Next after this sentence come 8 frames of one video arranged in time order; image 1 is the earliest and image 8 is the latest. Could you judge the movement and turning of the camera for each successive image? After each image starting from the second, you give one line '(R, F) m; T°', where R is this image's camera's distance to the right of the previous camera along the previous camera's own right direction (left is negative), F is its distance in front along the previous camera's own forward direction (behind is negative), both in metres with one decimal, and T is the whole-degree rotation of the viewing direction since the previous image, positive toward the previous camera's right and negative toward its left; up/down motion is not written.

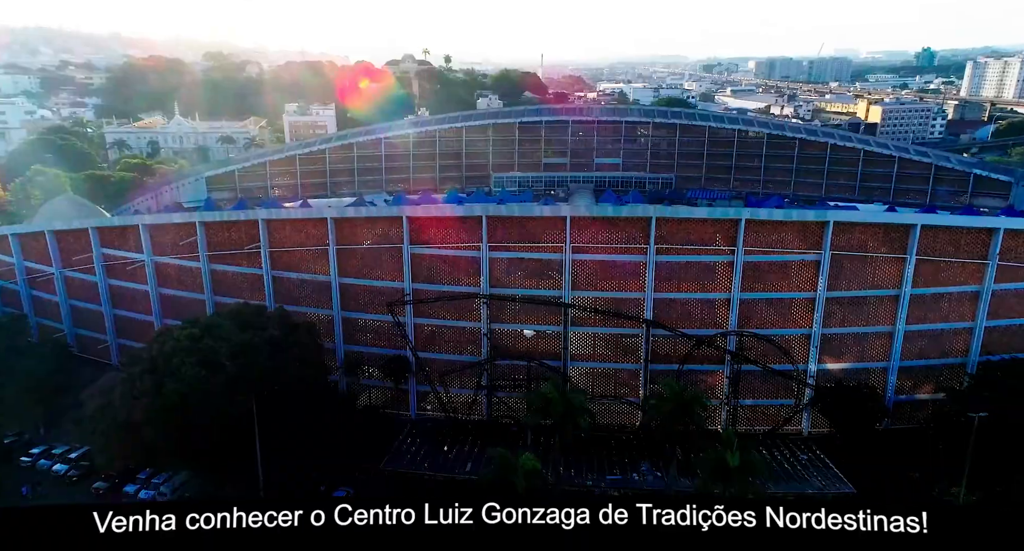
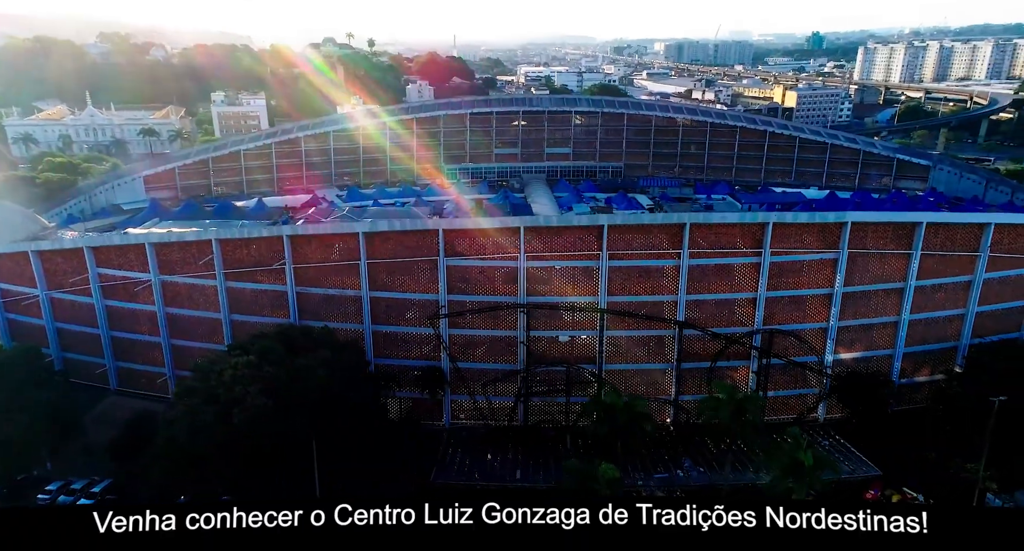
(-3.5, -0.1) m; +7°
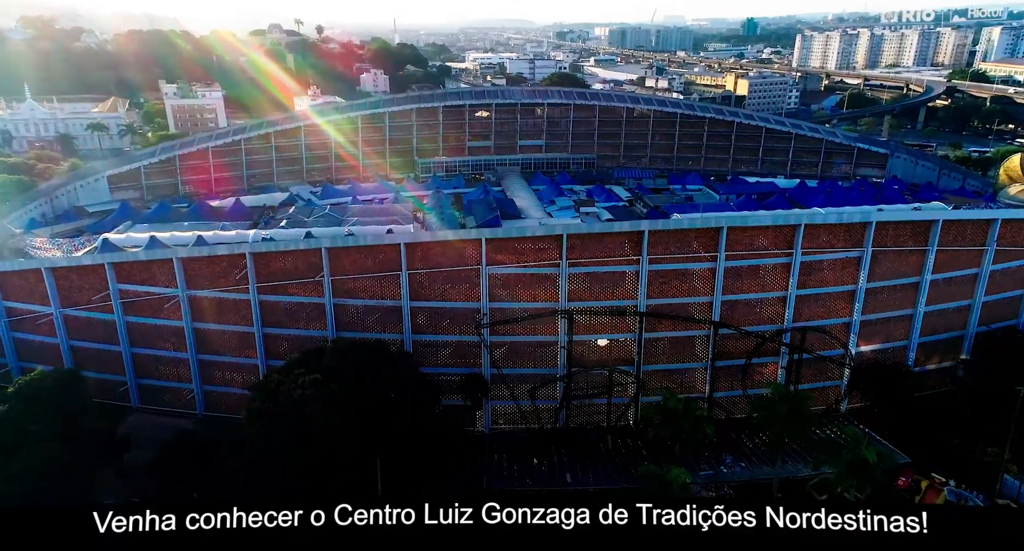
(-2.8, 0.0) m; +5°
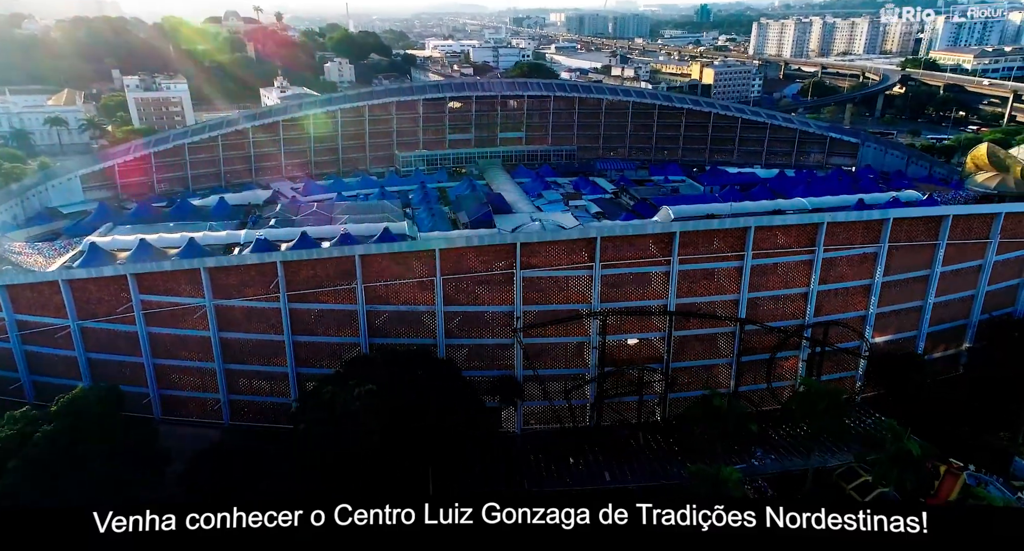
(-2.2, 0.0) m; +4°
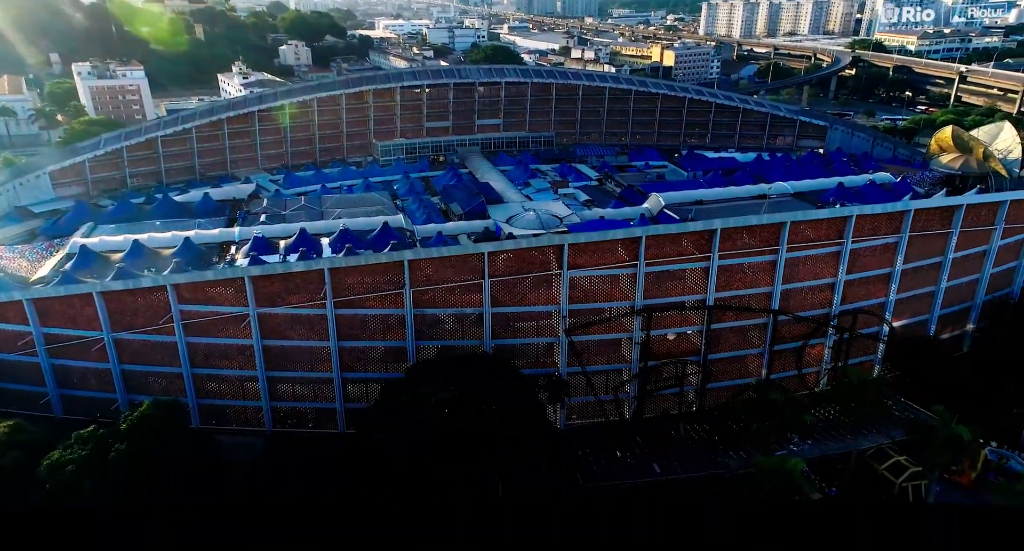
(-2.8, 0.0) m; +4°
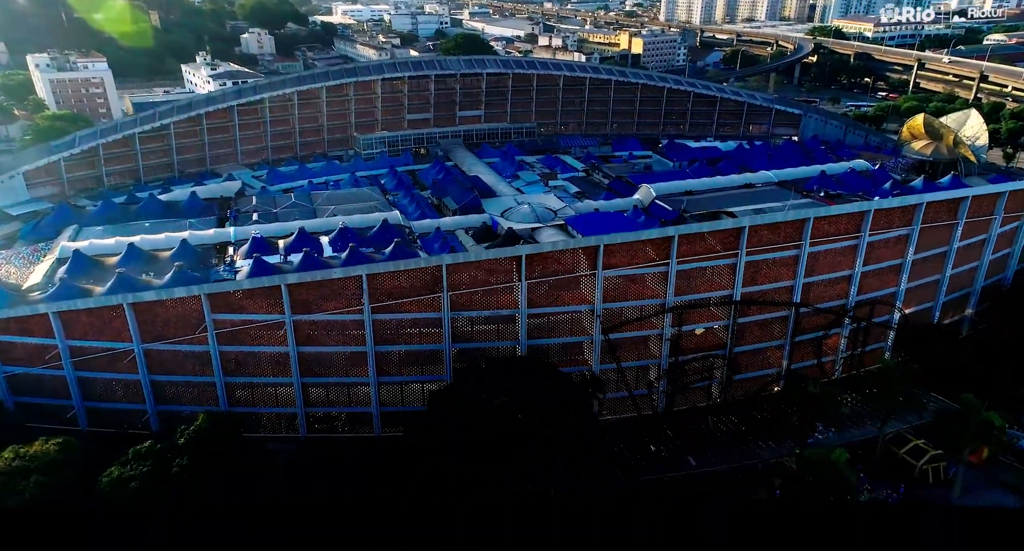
(-2.2, 0.0) m; +3°
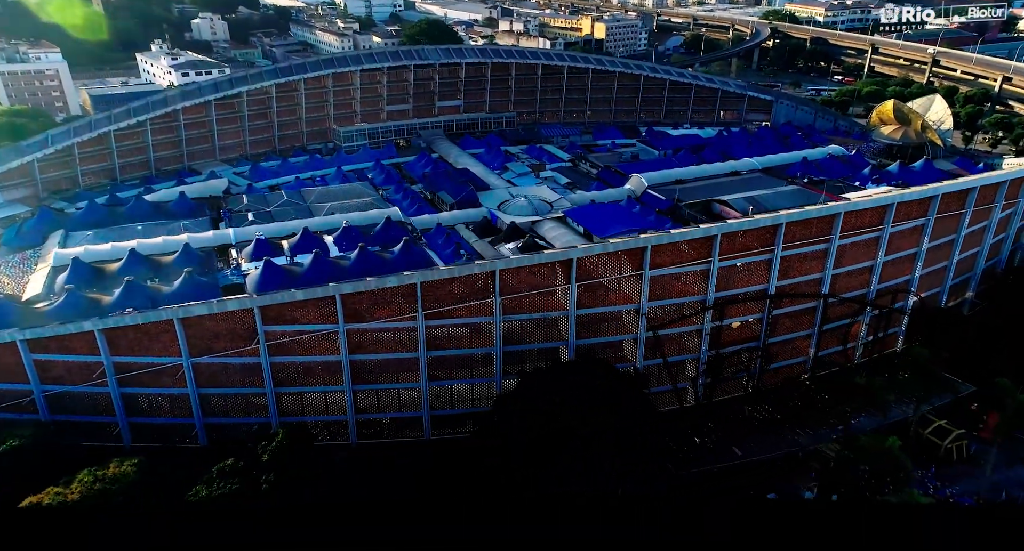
(-2.9, 0.0) m; +4°
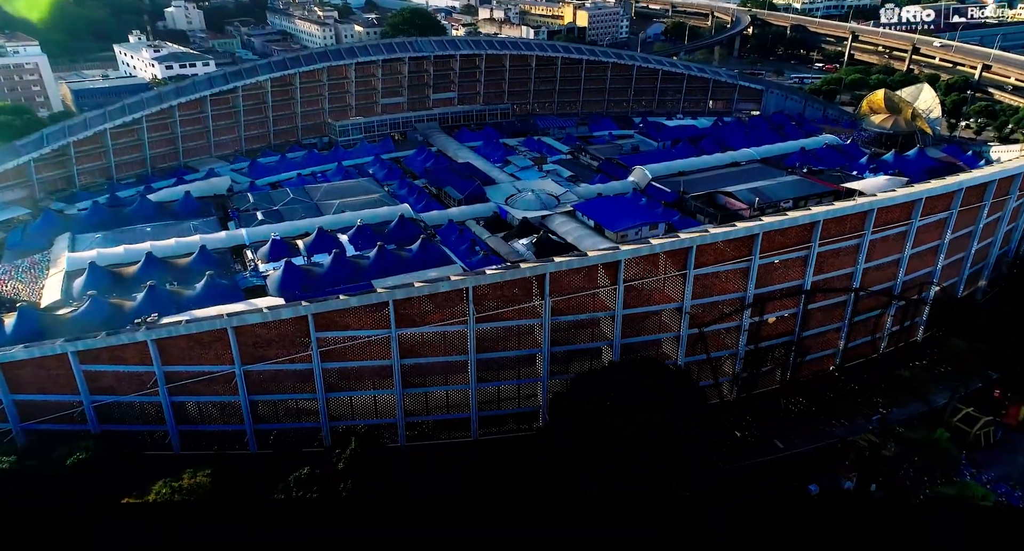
(-2.2, 0.0) m; +2°
